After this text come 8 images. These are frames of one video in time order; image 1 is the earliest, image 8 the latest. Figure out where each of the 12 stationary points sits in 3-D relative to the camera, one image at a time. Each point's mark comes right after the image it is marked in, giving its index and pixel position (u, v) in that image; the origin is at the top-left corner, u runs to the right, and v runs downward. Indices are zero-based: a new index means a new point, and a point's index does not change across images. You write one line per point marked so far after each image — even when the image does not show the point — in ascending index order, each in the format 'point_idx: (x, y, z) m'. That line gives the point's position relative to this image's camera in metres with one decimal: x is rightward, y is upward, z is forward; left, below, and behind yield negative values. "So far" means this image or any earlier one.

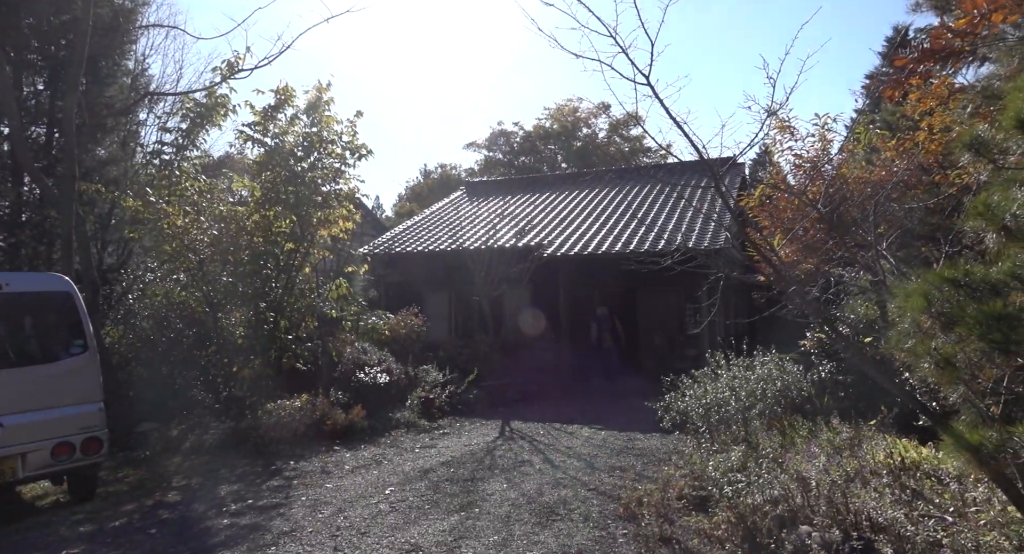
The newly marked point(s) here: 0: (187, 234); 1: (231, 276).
0: (-3.9, +0.5, +7.7) m
1: (-3.5, 0.0, +7.8) m
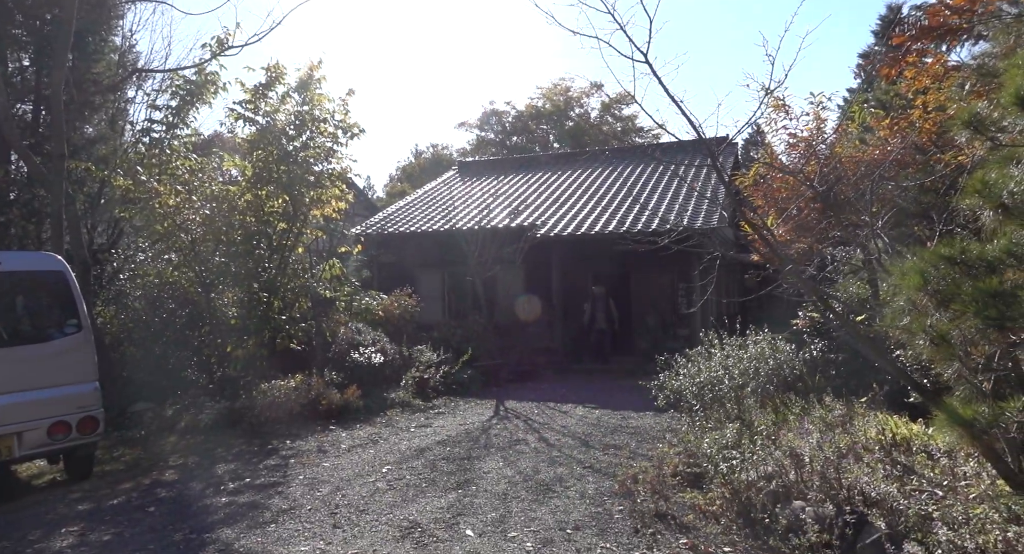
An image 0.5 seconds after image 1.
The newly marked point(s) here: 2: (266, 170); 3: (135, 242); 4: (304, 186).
0: (-4.0, +0.8, +7.6) m
1: (-3.5, +0.2, +7.7) m
2: (-3.1, +1.3, +7.8) m
3: (-5.6, +0.5, +9.4) m
4: (-2.6, +1.1, +8.0) m
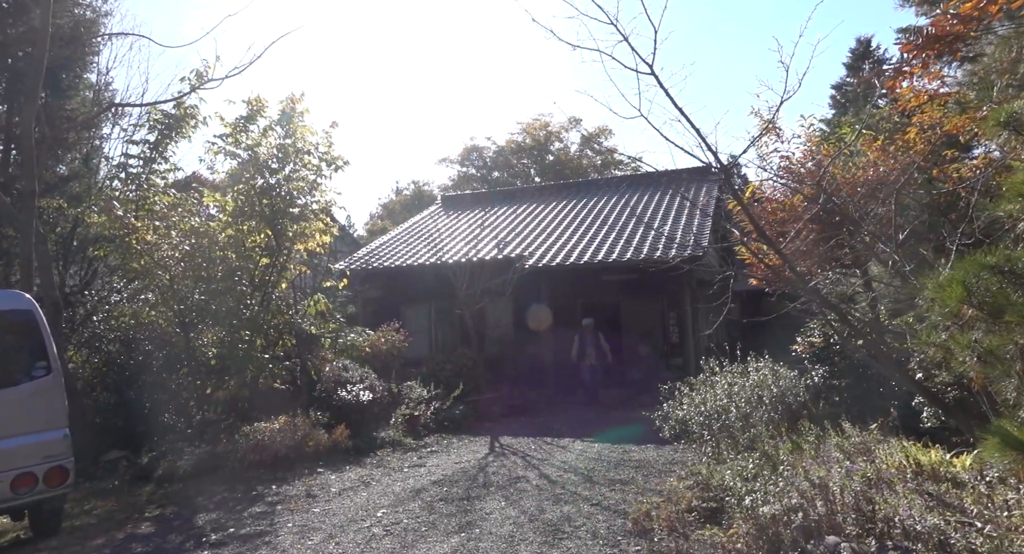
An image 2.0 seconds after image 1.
0: (-4.1, +0.3, +7.3) m
1: (-3.6, -0.2, +7.5) m
2: (-3.2, +0.9, +7.6) m
3: (-5.7, -0.1, +9.1) m
4: (-2.8, +0.7, +7.8) m
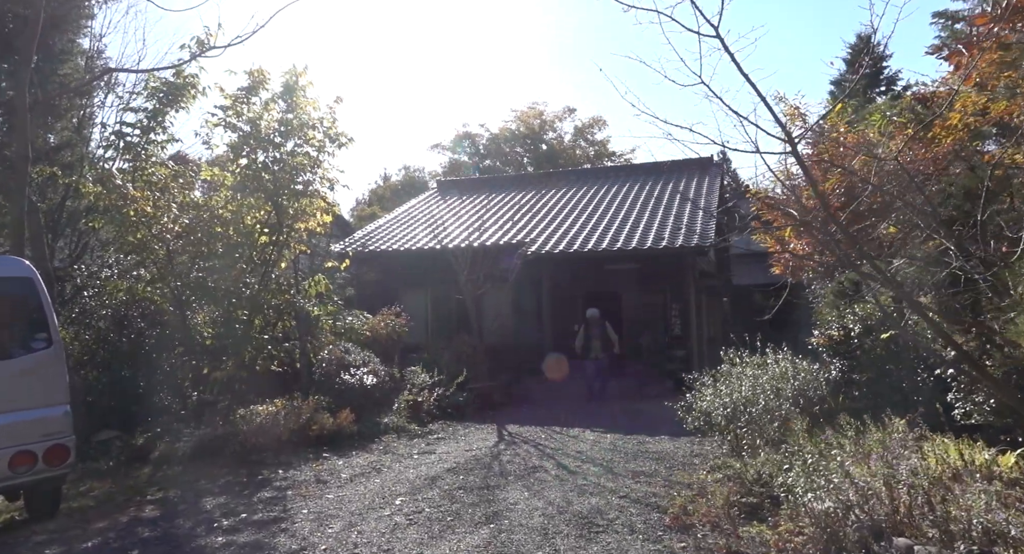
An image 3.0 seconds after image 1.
0: (-4.0, +0.6, +7.0) m
1: (-3.5, +0.1, +7.2) m
2: (-3.0, +1.1, +7.3) m
3: (-5.6, +0.3, +8.7) m
4: (-2.6, +1.0, +7.5) m
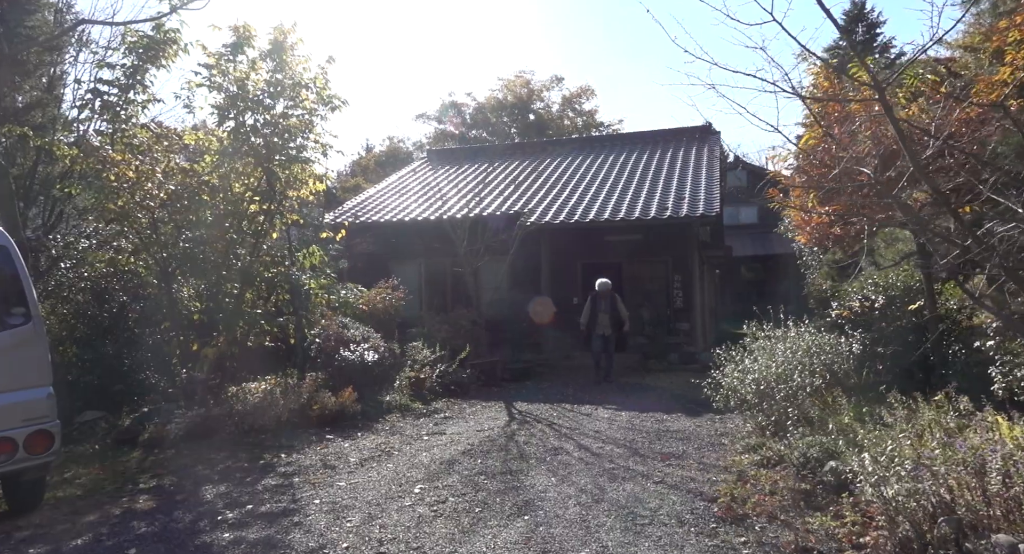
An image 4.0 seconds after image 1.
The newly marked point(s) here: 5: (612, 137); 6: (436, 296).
0: (-3.8, +0.9, +6.5) m
1: (-3.4, +0.4, +6.7) m
2: (-2.9, +1.5, +6.8) m
3: (-5.5, +0.7, +8.2) m
4: (-2.5, +1.3, +7.0) m
5: (+2.3, +3.3, +14.8) m
6: (-1.4, -0.4, +11.7) m
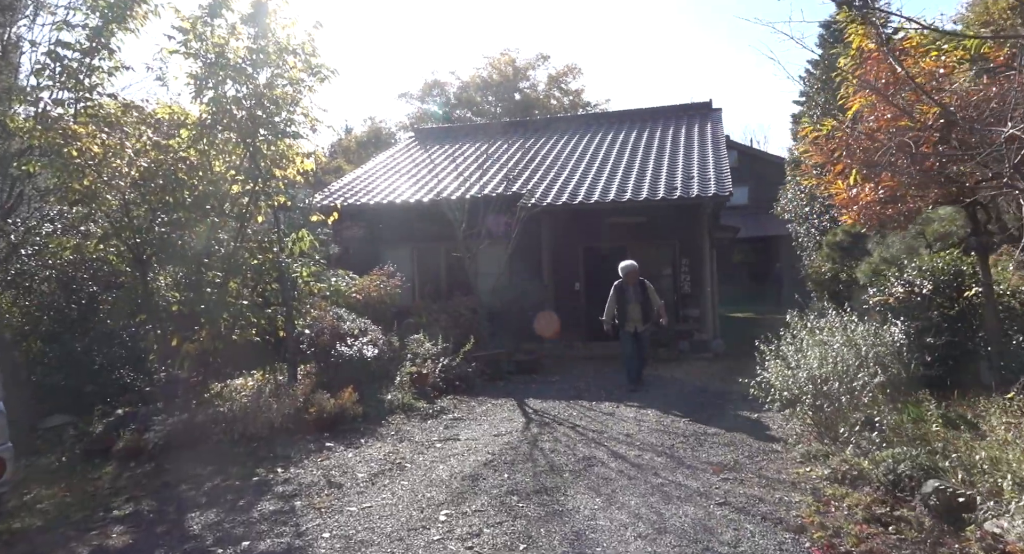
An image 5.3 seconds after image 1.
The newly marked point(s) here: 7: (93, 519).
0: (-3.7, +1.0, +5.8) m
1: (-3.2, +0.5, +6.0) m
2: (-2.8, +1.6, +6.1) m
3: (-5.4, +0.8, +7.4) m
4: (-2.4, +1.4, +6.3) m
5: (+2.2, +3.6, +14.2) m
6: (-1.4, -0.1, +11.1) m
7: (-2.4, -1.4, +3.7) m
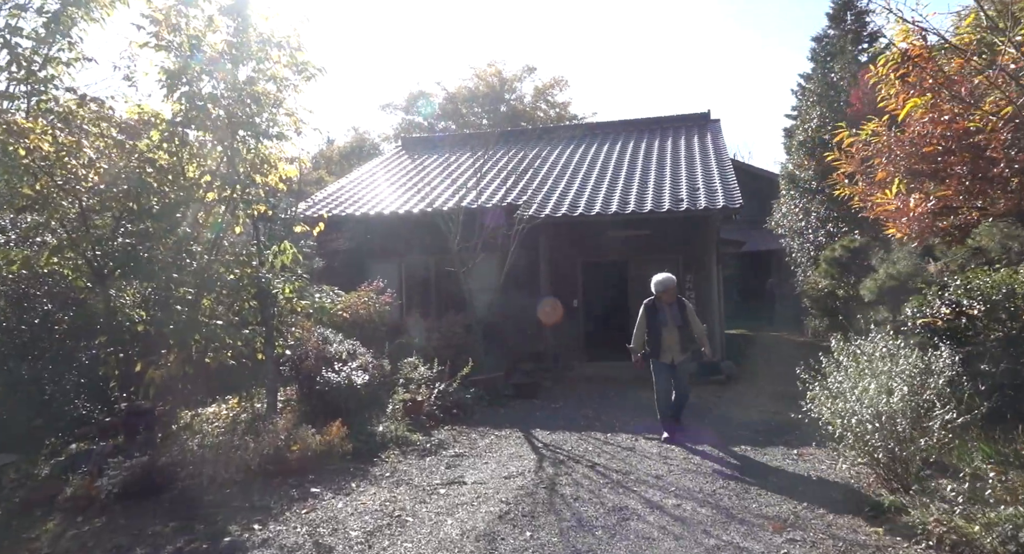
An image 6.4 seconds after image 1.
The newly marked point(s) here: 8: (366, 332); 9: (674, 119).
0: (-3.6, +0.9, +5.1) m
1: (-3.2, +0.3, +5.3) m
2: (-2.7, +1.4, +5.4) m
3: (-5.4, +0.7, +6.6) m
4: (-2.3, +1.2, +5.6) m
5: (+2.0, +3.3, +13.7) m
6: (-1.5, -0.4, +10.4) m
7: (-2.3, -1.5, +2.9) m
8: (-1.9, -0.7, +8.2) m
9: (+3.5, +3.4, +13.6) m
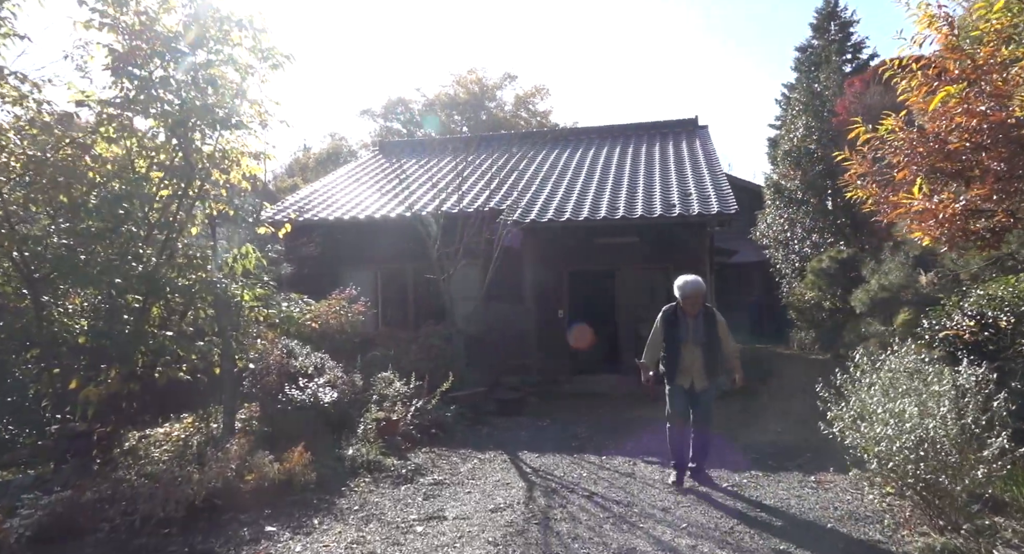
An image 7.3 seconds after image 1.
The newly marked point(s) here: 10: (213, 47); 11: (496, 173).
0: (-3.7, +0.8, +4.4) m
1: (-3.3, +0.3, +4.6) m
2: (-2.8, +1.4, +4.8) m
3: (-5.5, +0.6, +5.9) m
4: (-2.4, +1.2, +5.0) m
5: (+1.7, +3.1, +13.3) m
6: (-1.8, -0.5, +9.8) m
7: (-2.3, -1.5, +2.3) m
8: (-2.1, -0.8, +7.6) m
9: (+3.1, +3.2, +13.3) m
10: (-2.3, +1.8, +5.1) m
11: (-0.3, +1.9, +11.4) m
